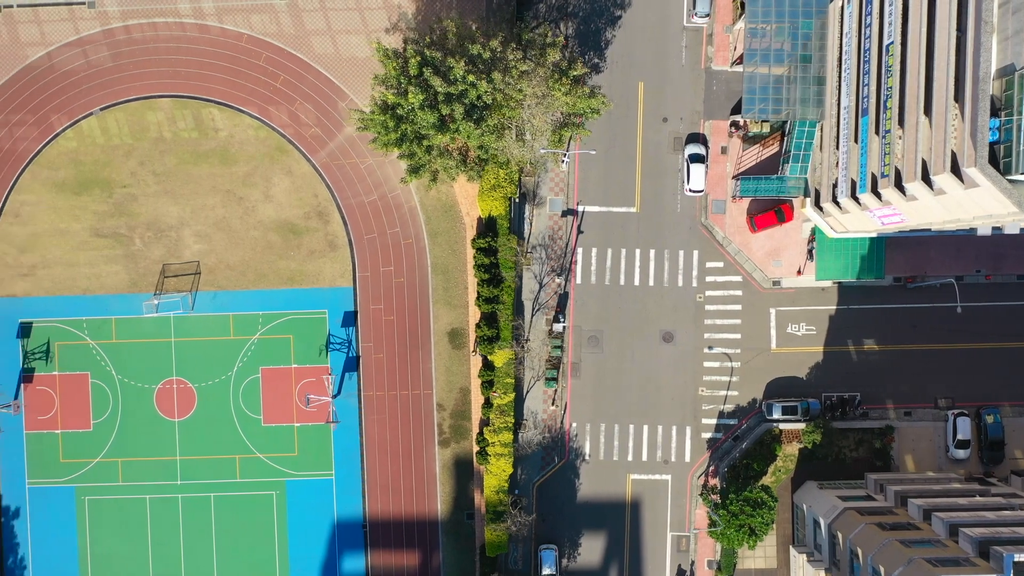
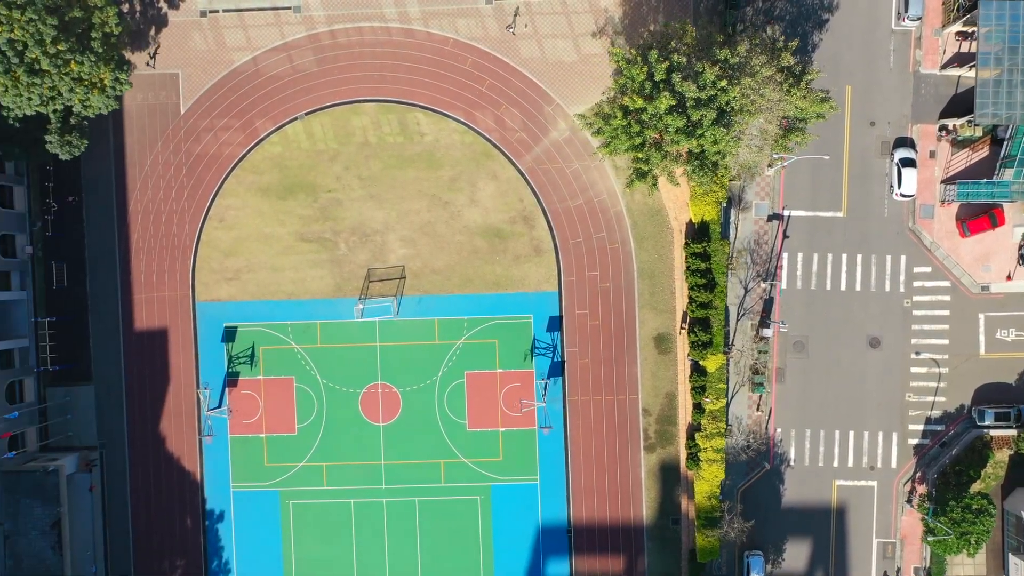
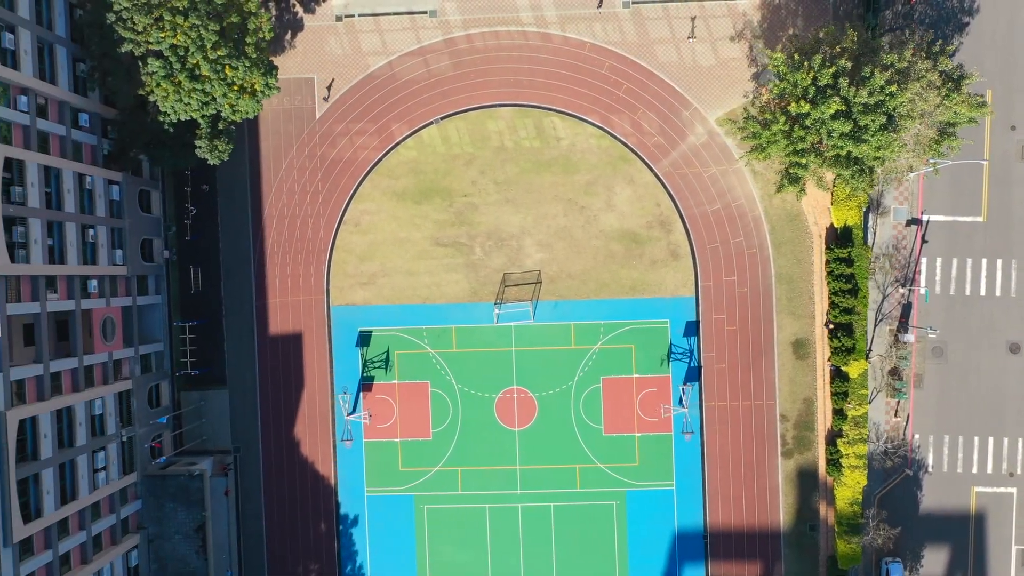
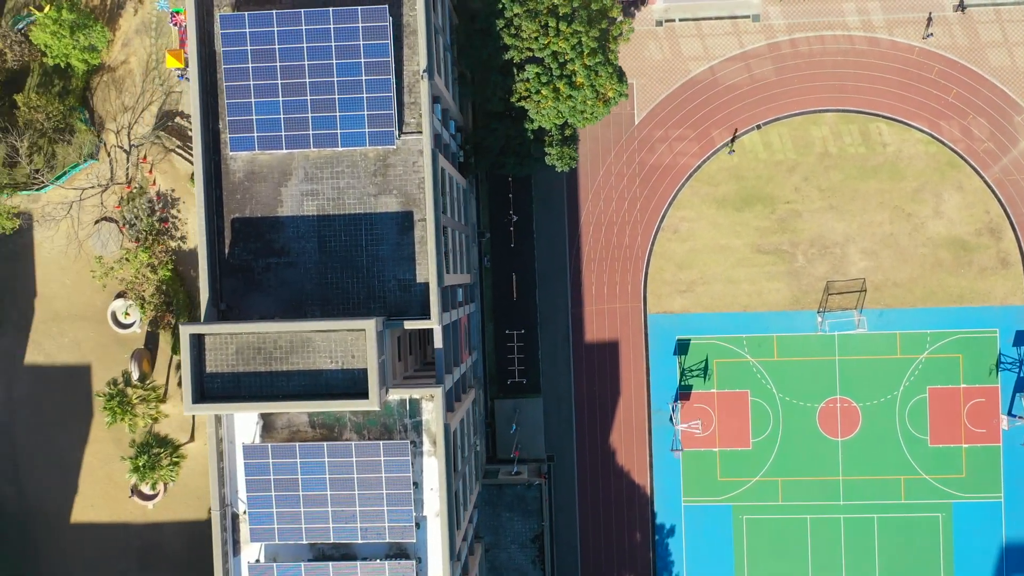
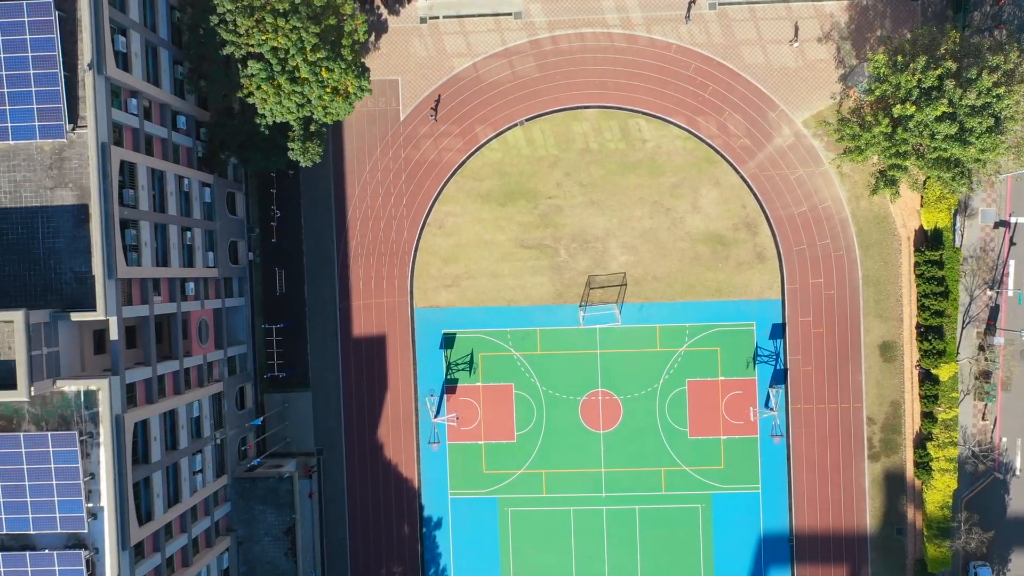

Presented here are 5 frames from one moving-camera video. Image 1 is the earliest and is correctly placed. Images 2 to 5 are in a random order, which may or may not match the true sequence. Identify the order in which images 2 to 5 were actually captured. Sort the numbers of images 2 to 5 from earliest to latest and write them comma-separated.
2, 3, 5, 4
